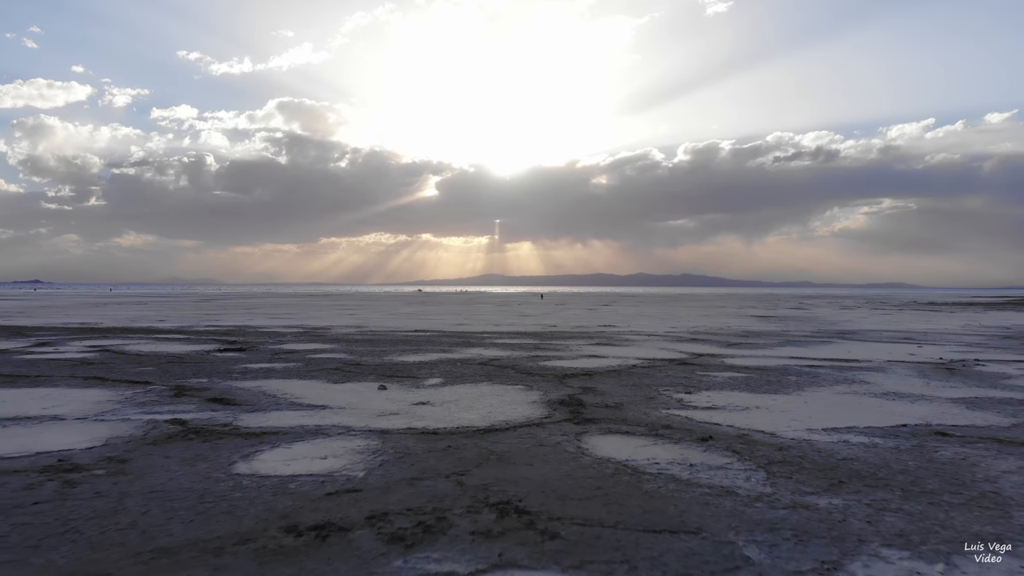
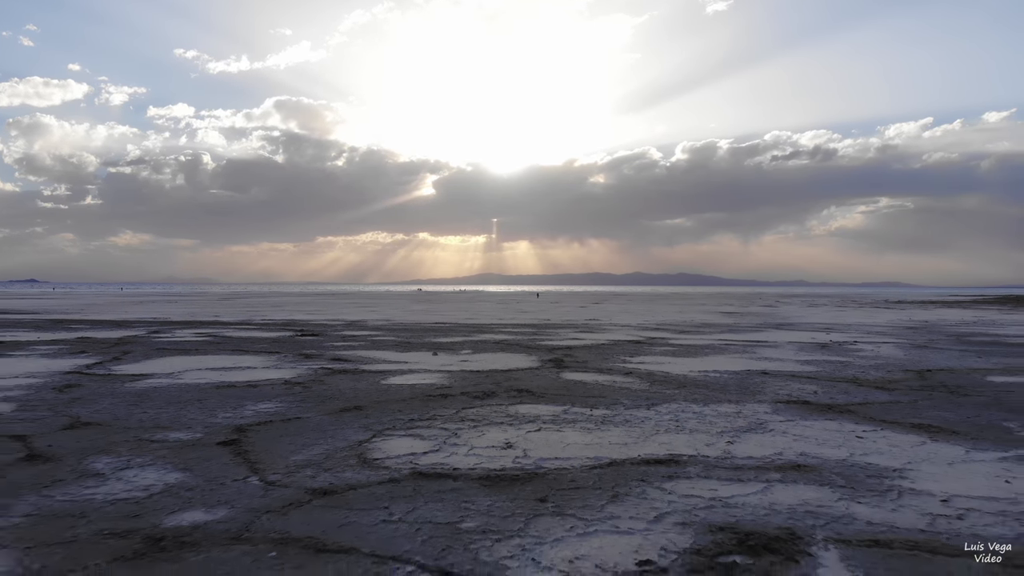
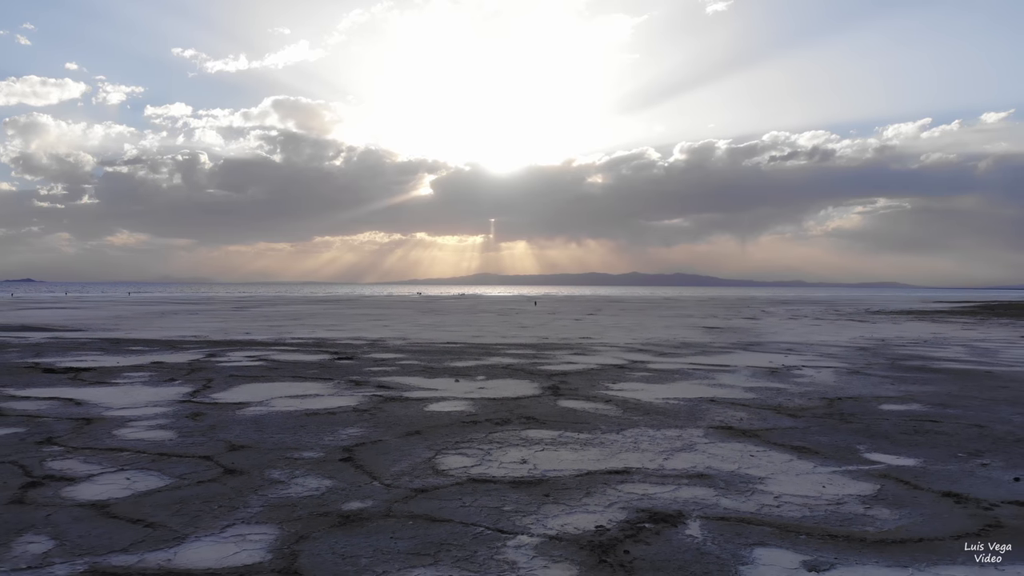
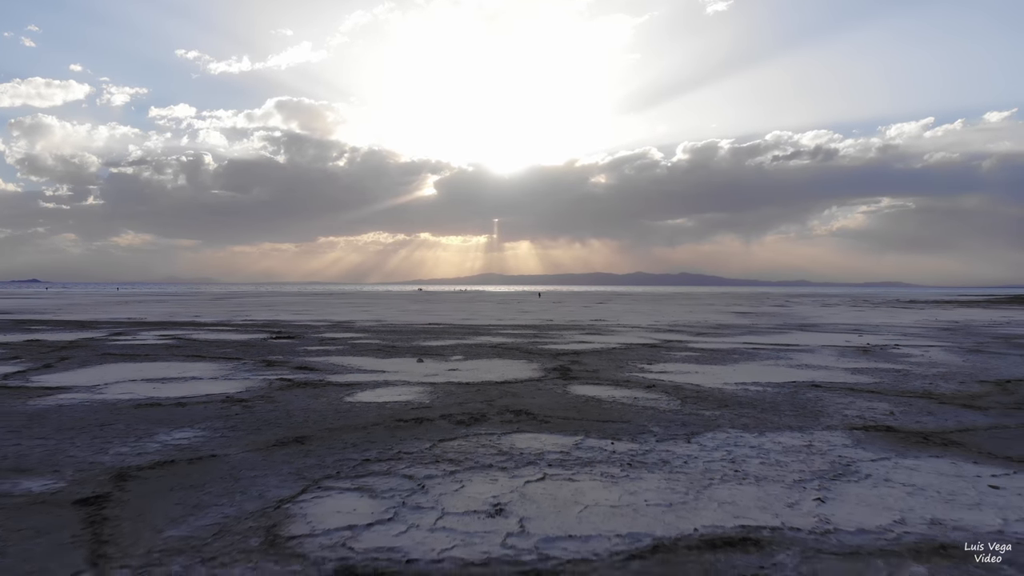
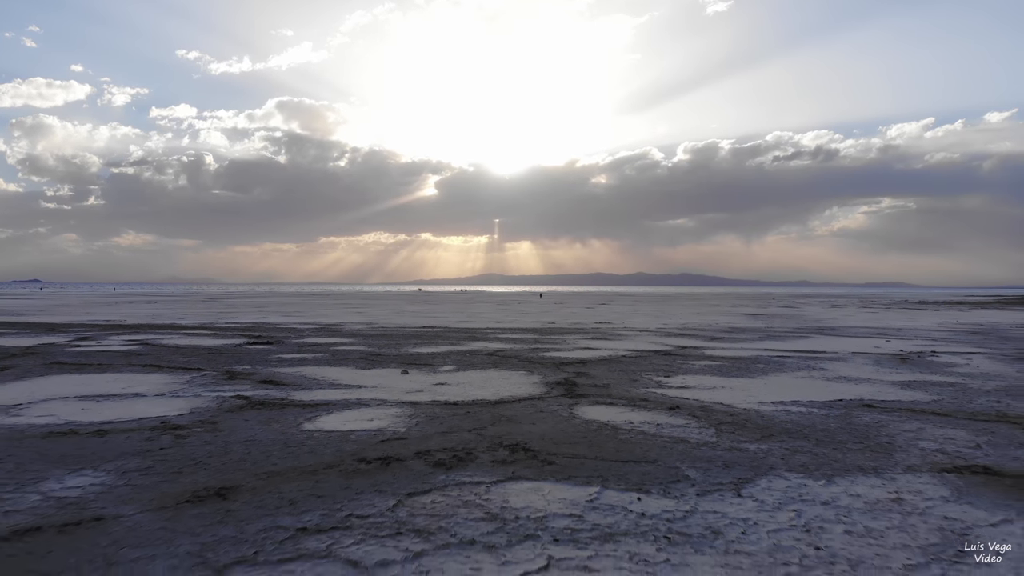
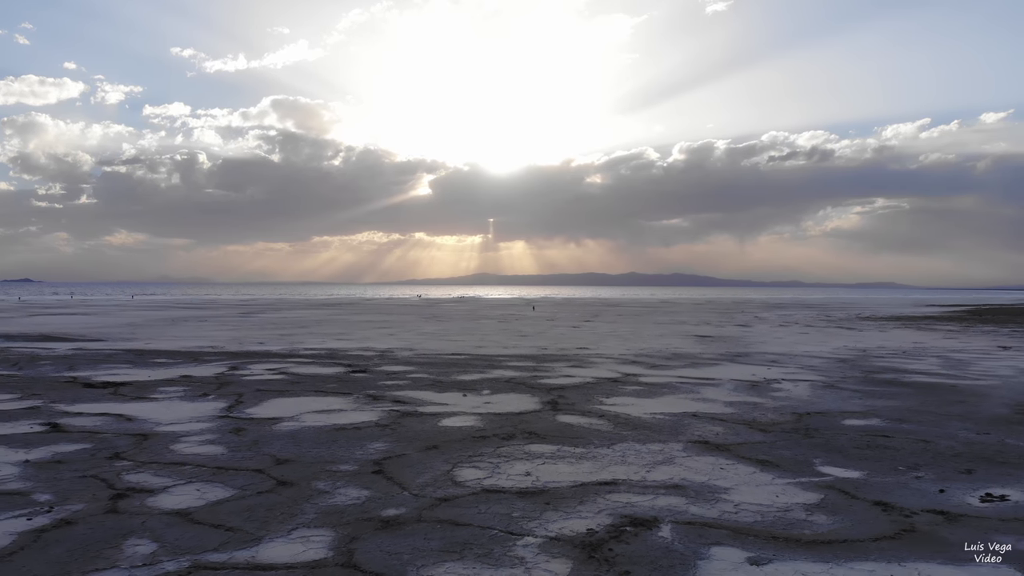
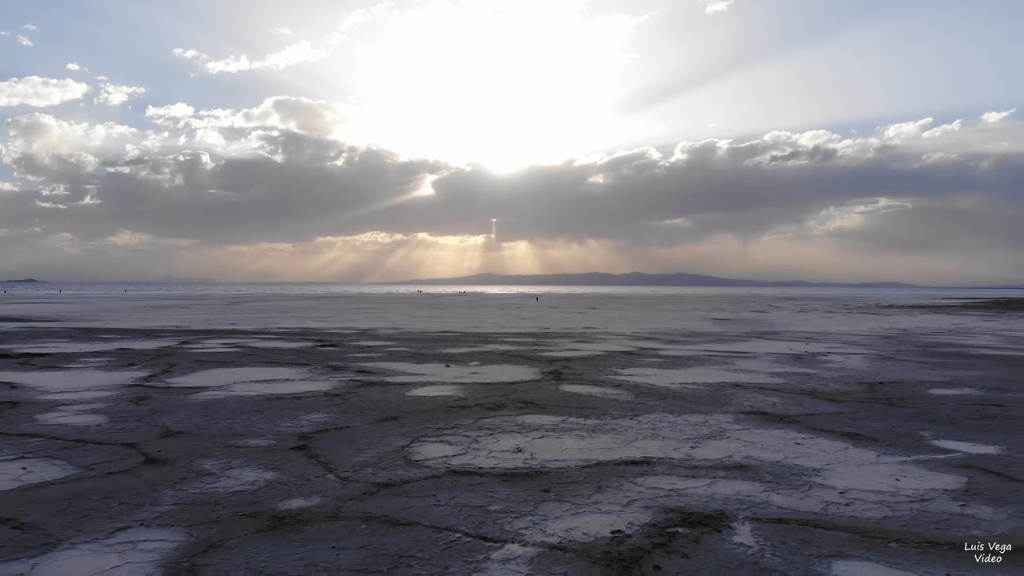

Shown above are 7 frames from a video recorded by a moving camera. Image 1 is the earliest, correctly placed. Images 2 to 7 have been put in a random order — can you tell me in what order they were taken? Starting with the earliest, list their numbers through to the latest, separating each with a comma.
5, 4, 2, 7, 3, 6
